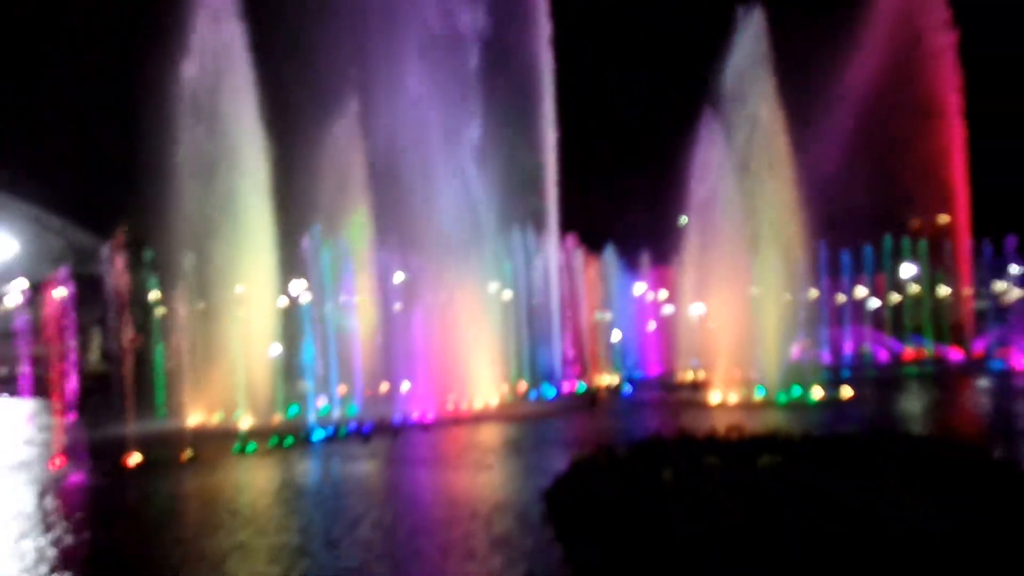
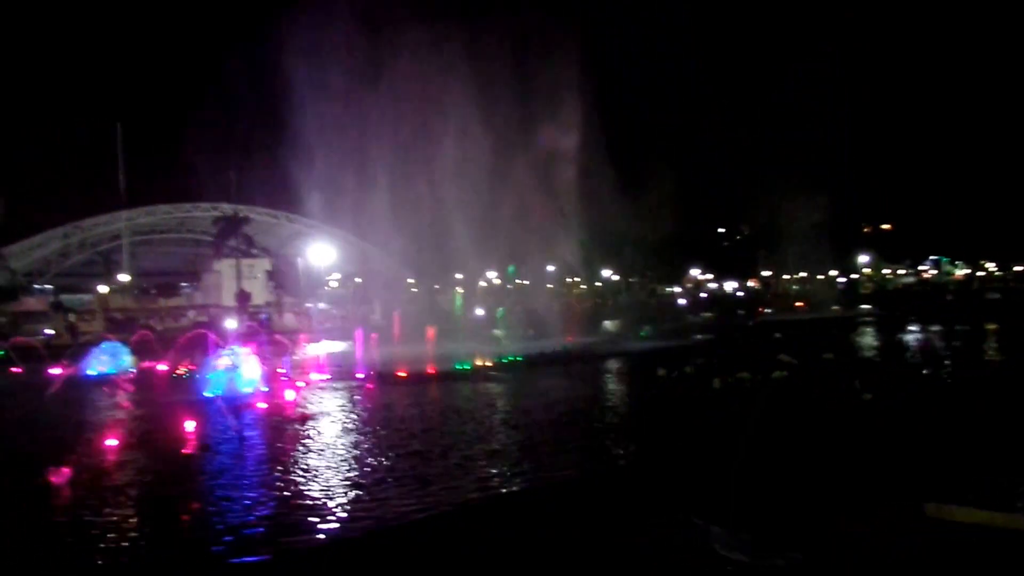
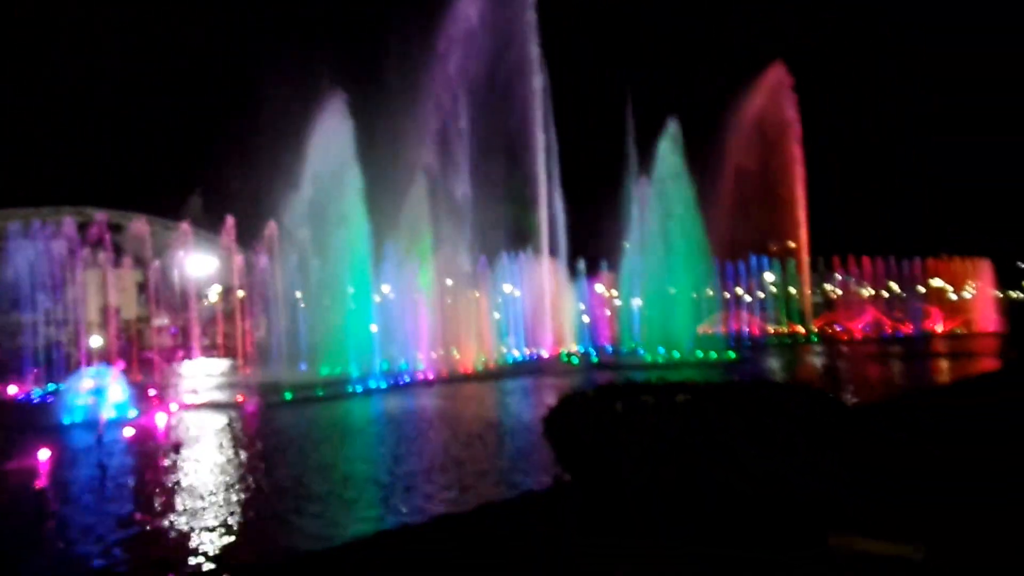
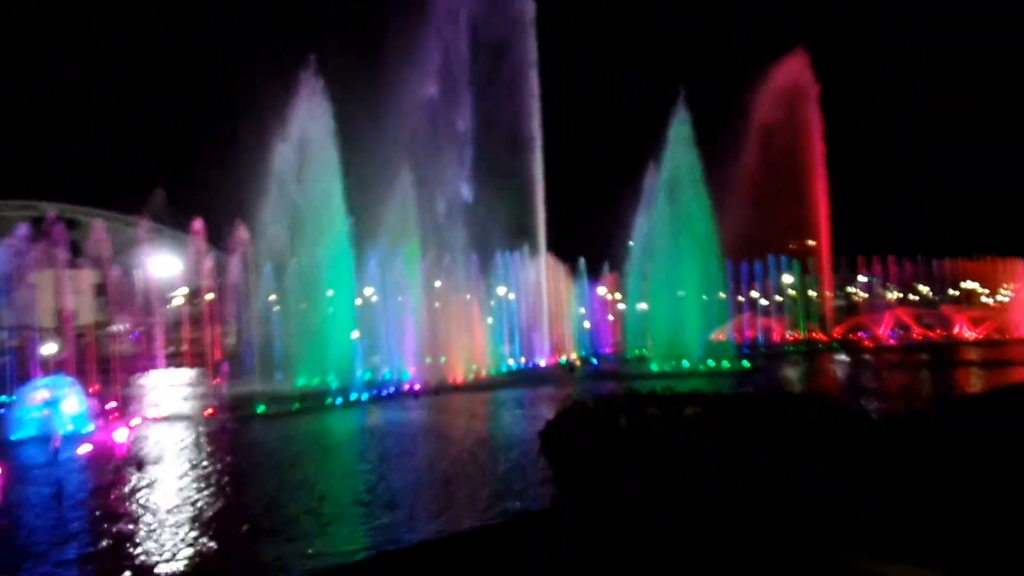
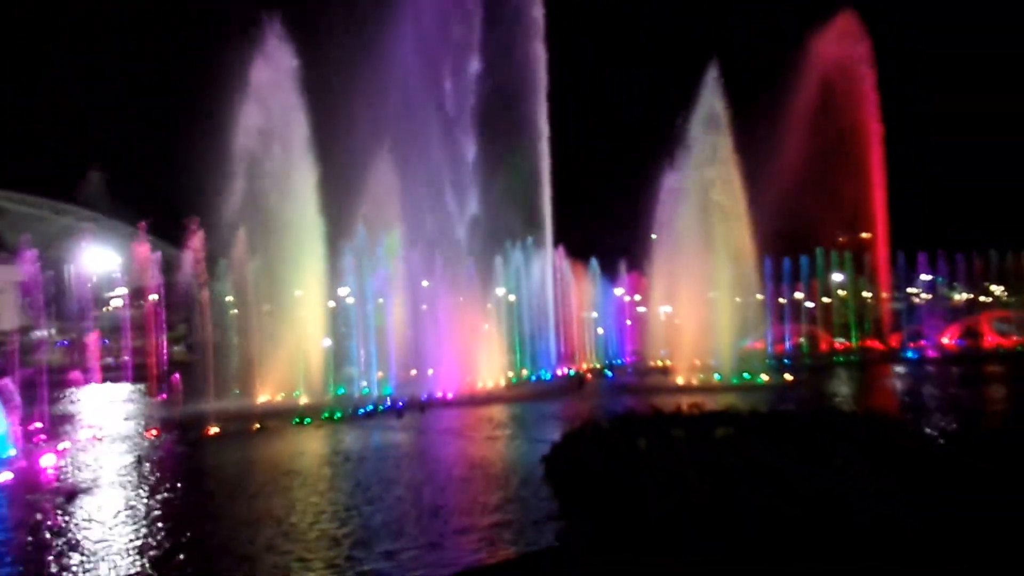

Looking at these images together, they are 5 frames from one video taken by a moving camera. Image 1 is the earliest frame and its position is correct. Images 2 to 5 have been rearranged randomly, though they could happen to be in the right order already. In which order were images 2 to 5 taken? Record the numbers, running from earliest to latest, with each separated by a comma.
5, 4, 3, 2
